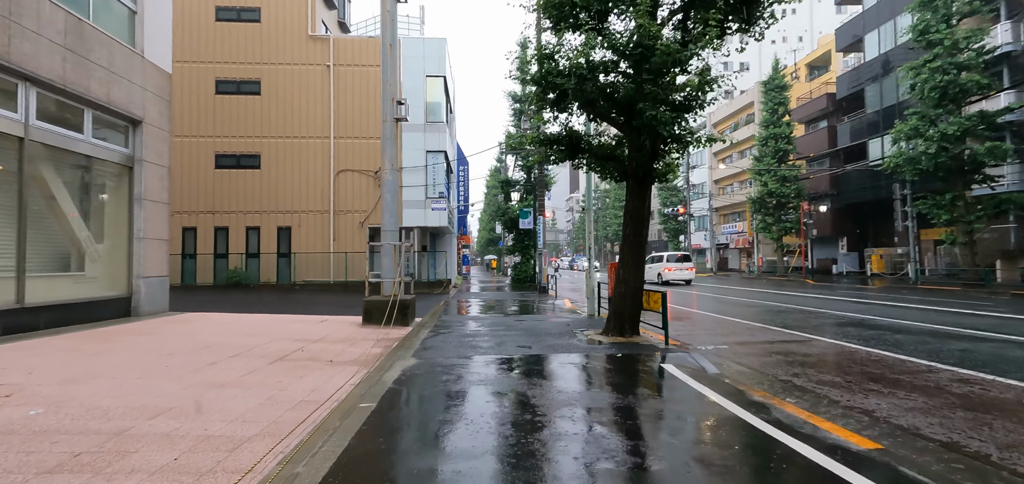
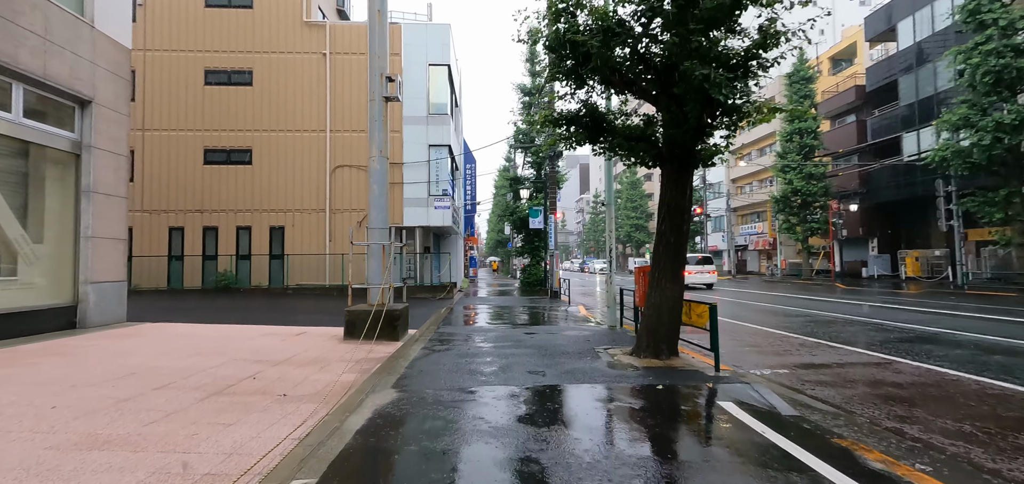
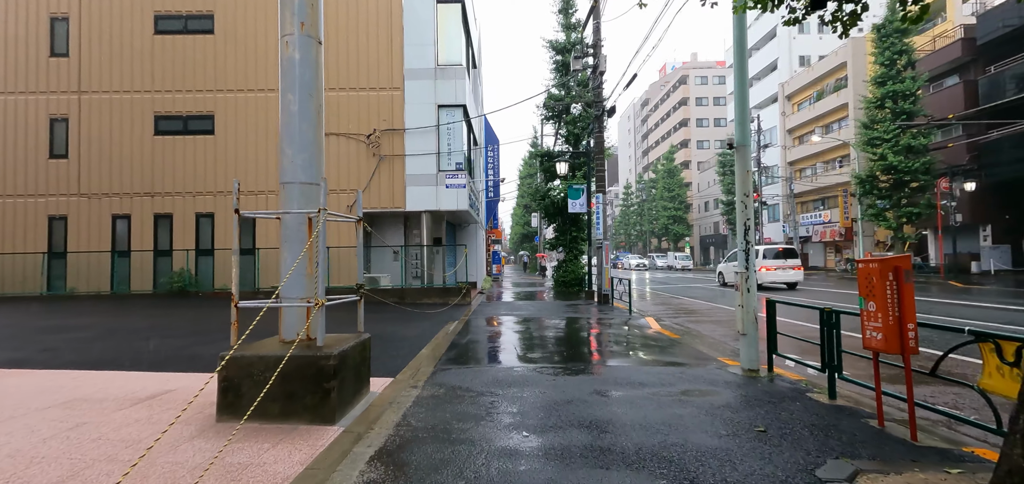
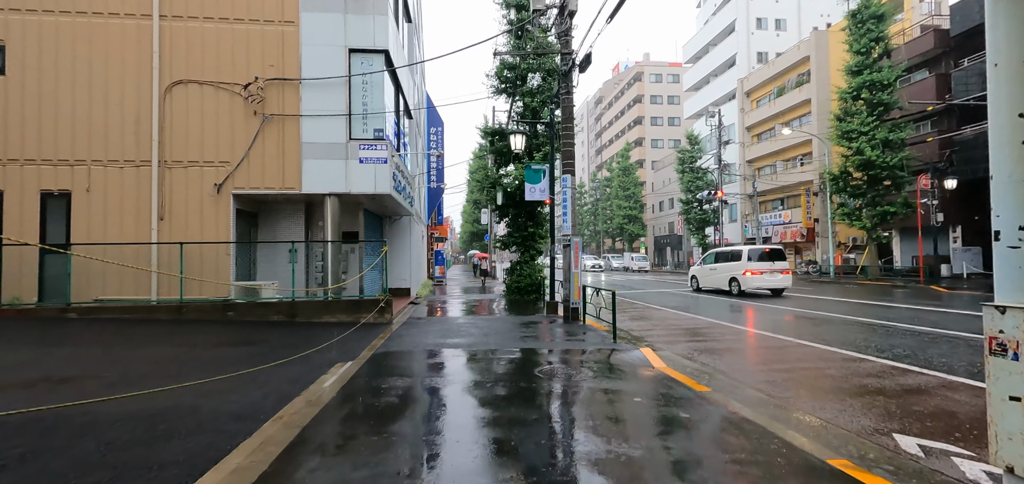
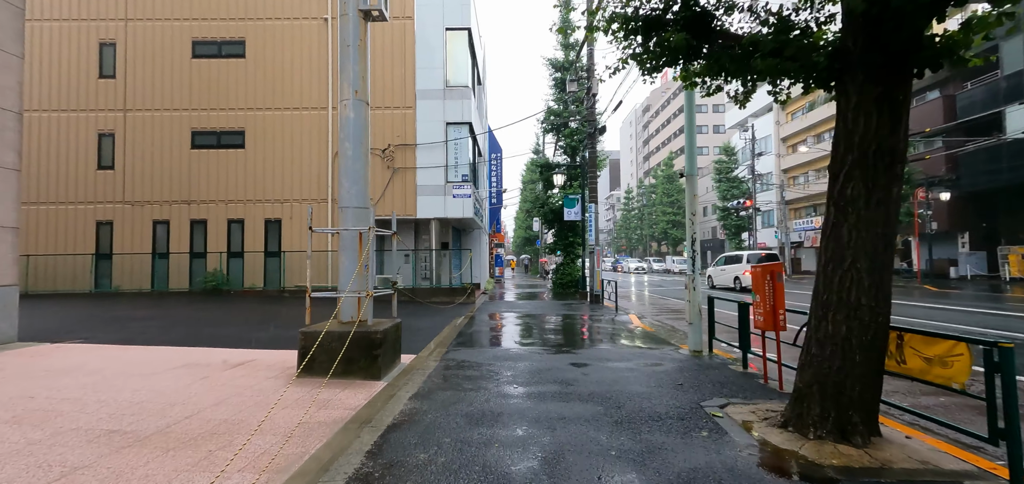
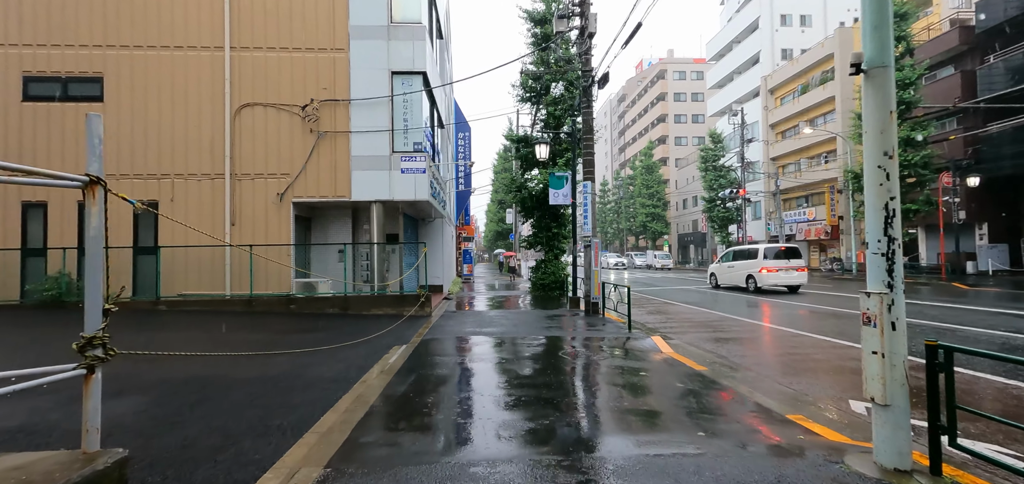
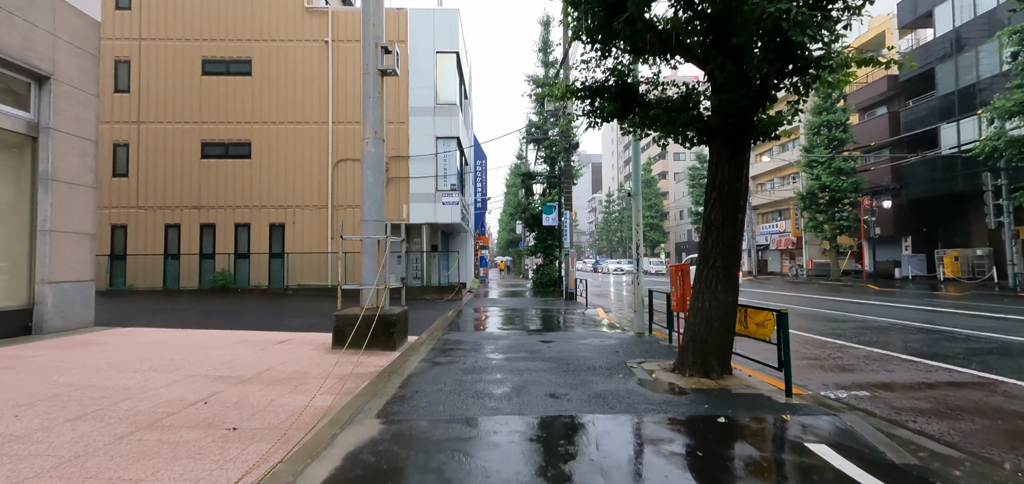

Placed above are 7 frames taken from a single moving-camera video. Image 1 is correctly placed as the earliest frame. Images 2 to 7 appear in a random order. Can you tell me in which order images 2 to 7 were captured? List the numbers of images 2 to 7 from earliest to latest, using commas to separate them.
2, 7, 5, 3, 6, 4
